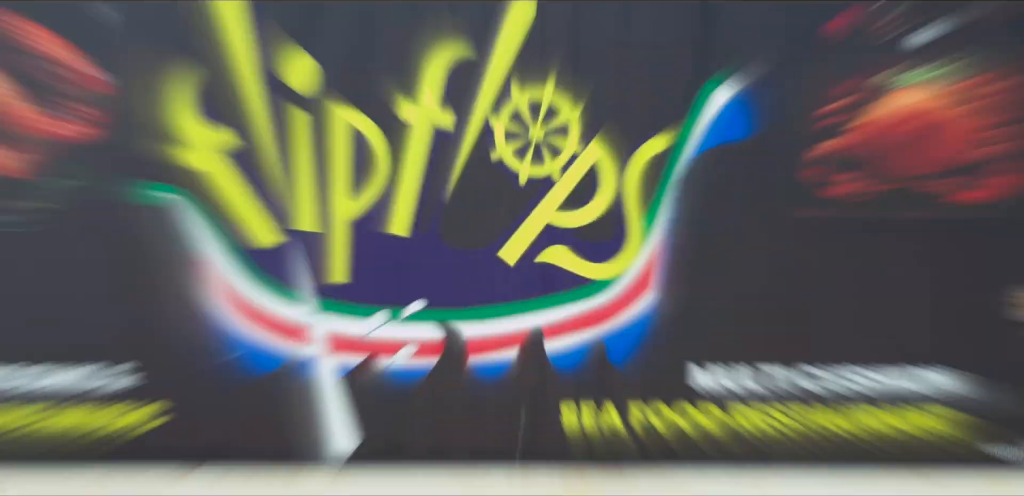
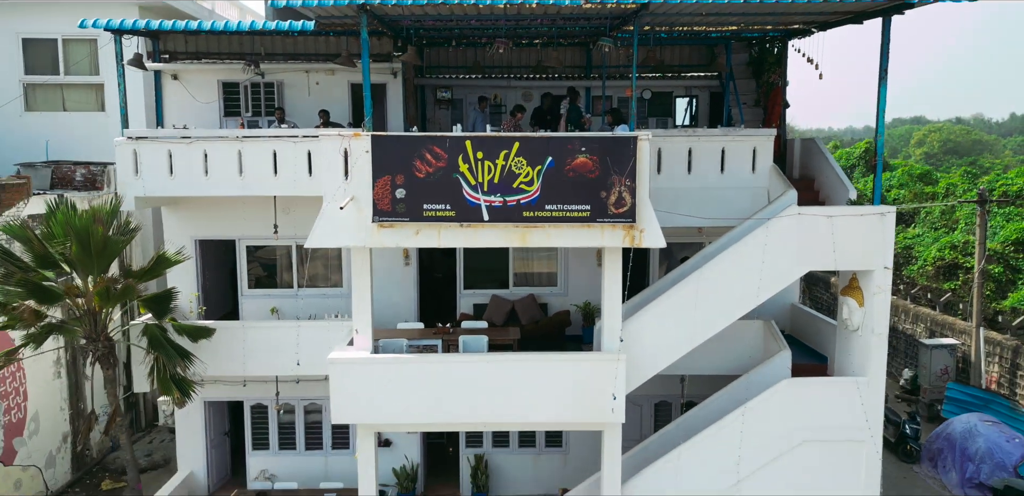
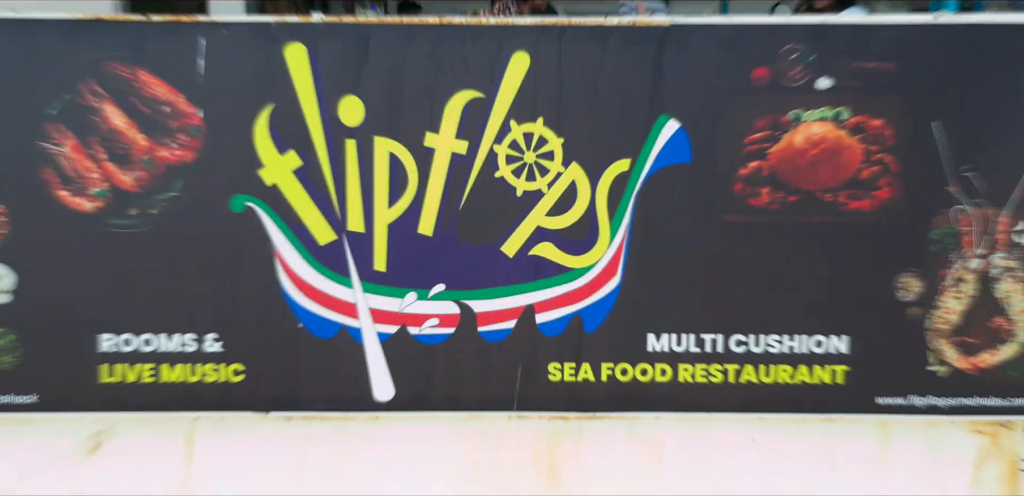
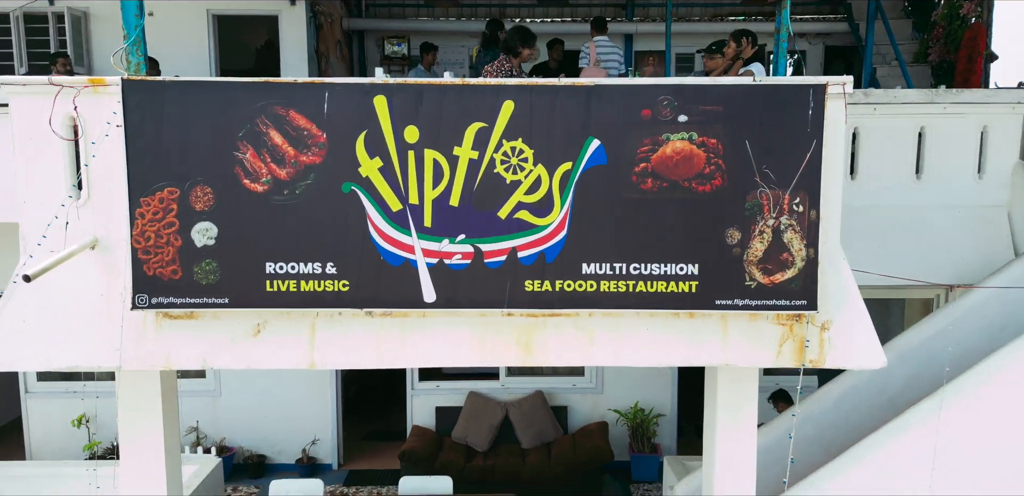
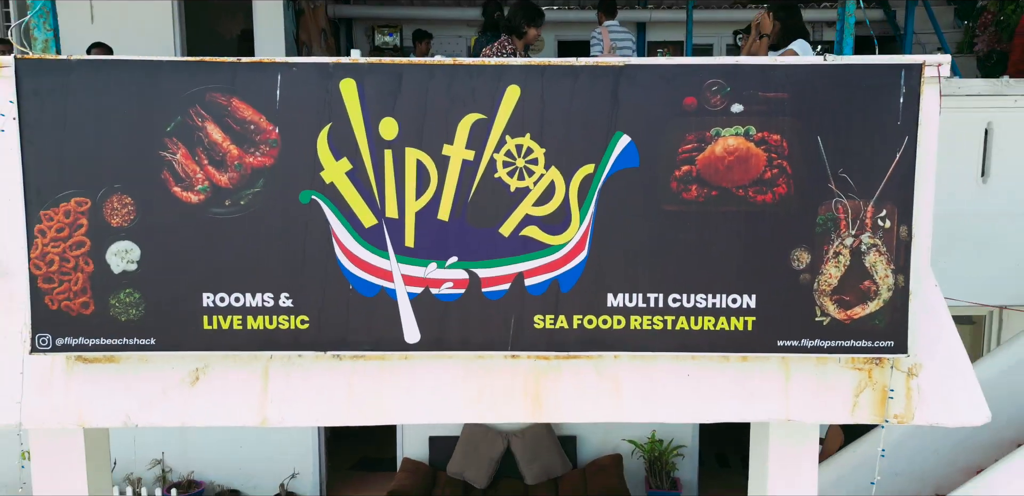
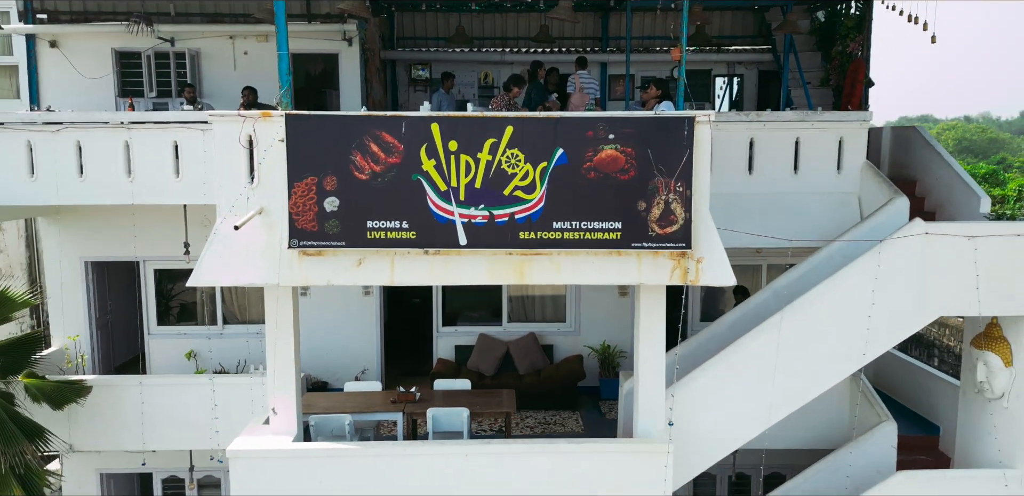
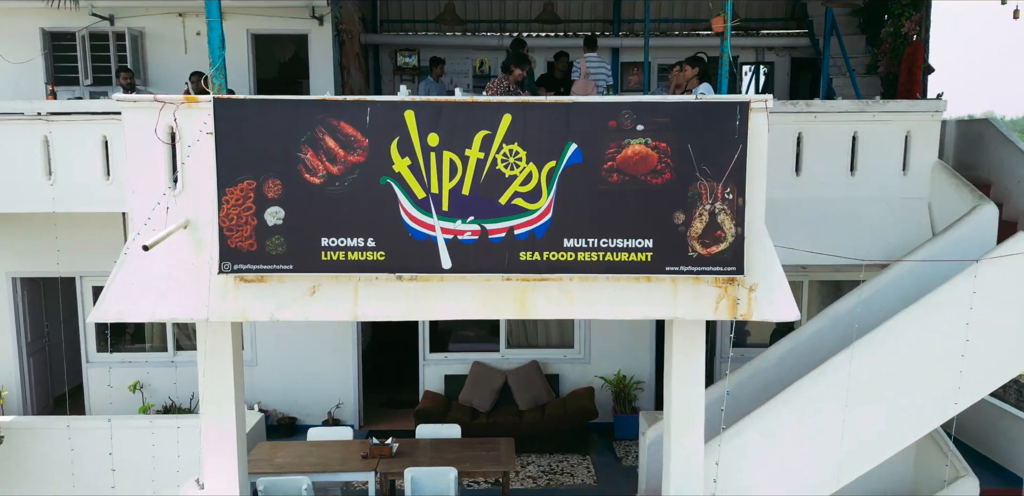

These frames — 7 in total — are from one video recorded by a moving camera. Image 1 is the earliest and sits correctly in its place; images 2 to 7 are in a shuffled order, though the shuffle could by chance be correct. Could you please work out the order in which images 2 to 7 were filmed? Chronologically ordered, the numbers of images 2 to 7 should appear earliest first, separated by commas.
3, 5, 4, 7, 6, 2
